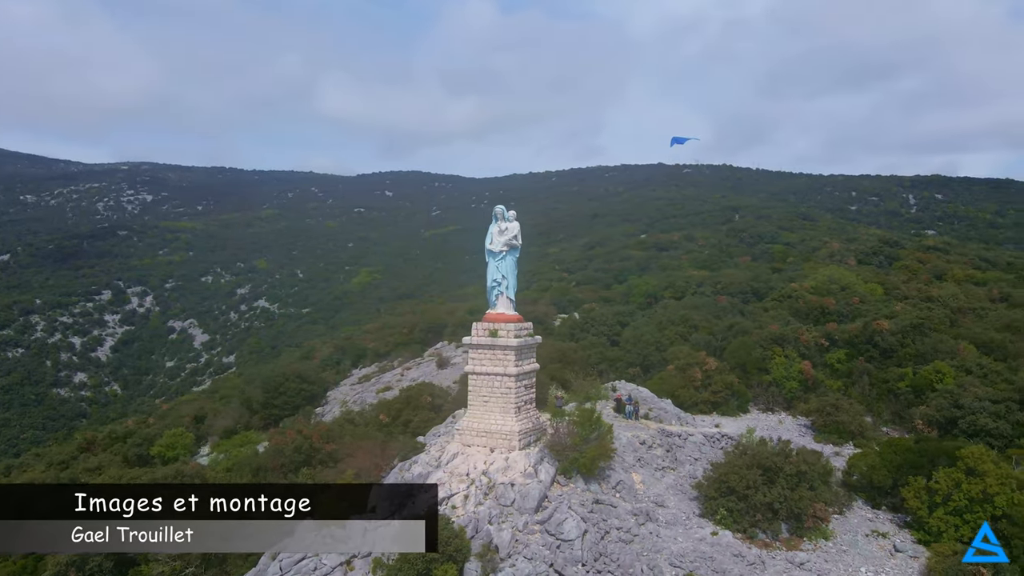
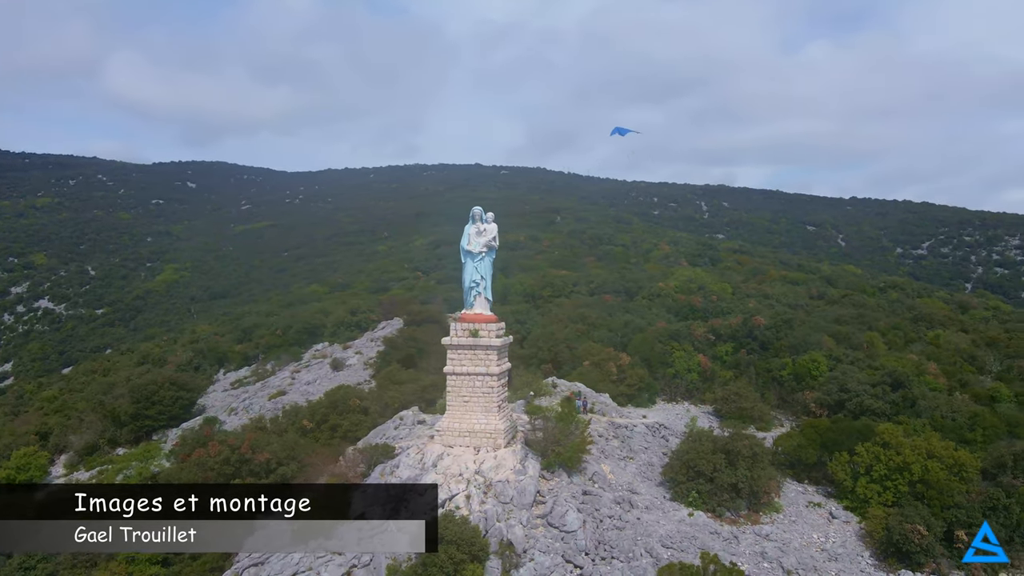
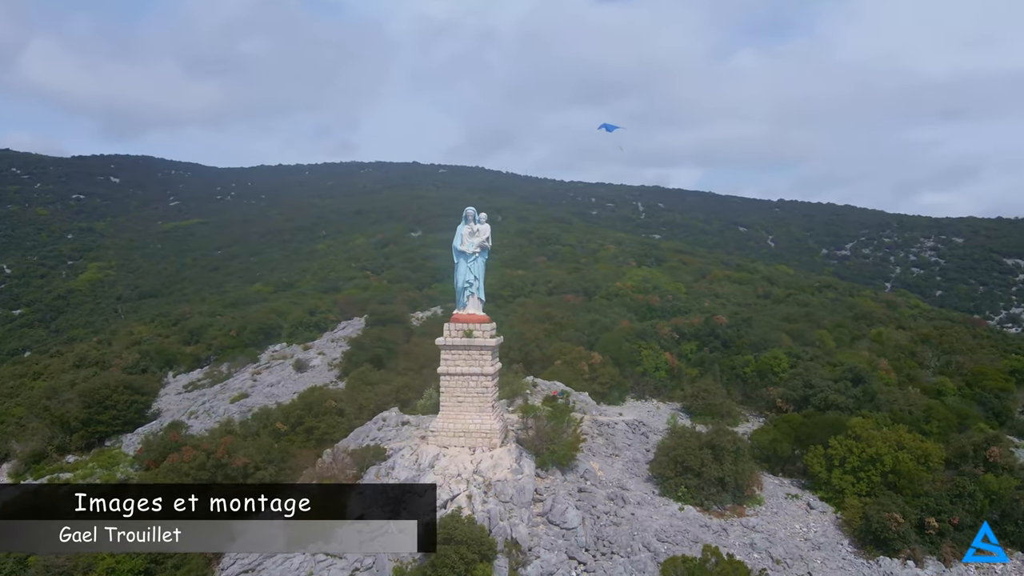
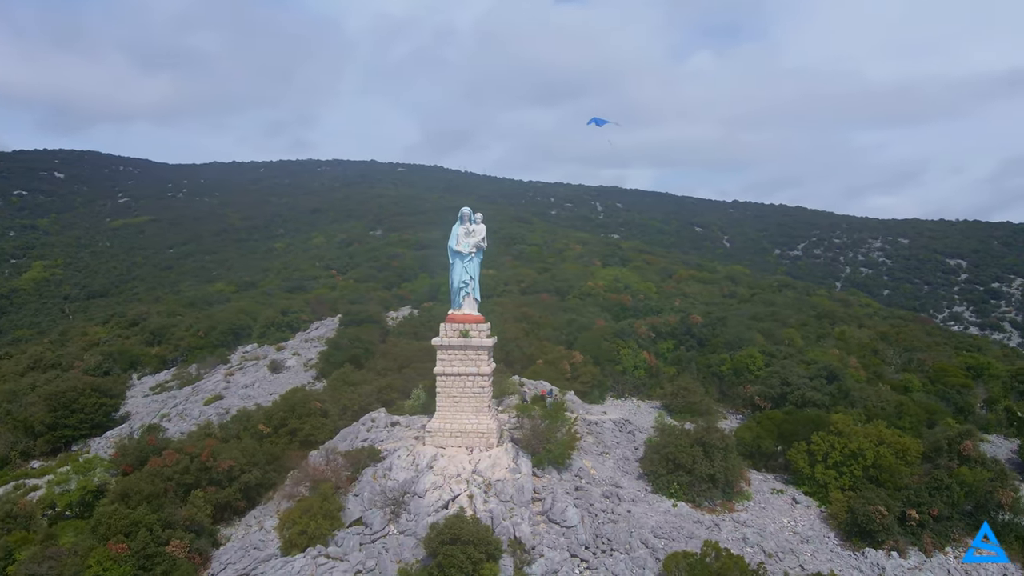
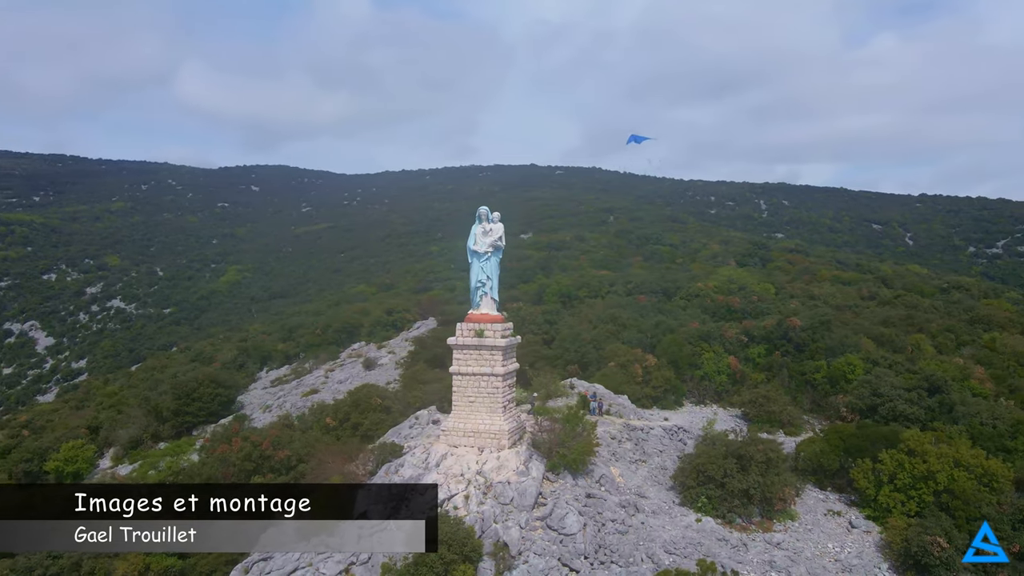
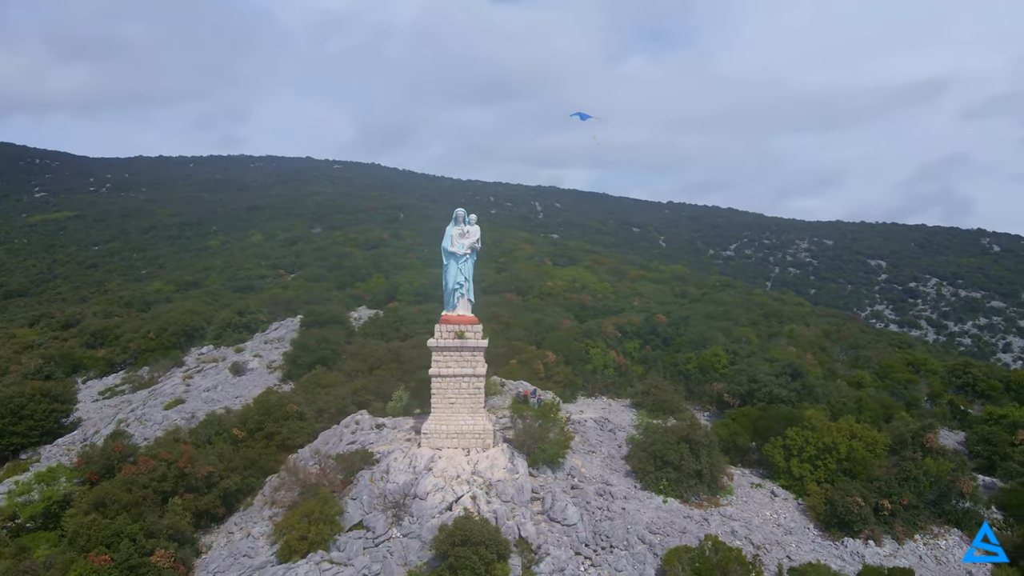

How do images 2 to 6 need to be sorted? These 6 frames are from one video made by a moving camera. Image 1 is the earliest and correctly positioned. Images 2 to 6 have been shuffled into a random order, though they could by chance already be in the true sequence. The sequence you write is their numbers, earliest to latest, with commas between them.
5, 2, 3, 4, 6
